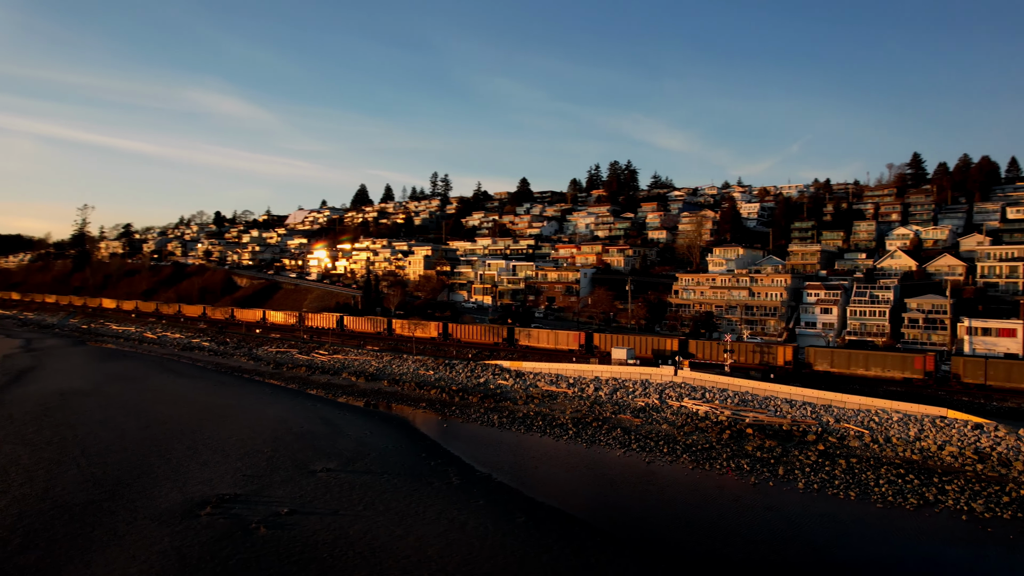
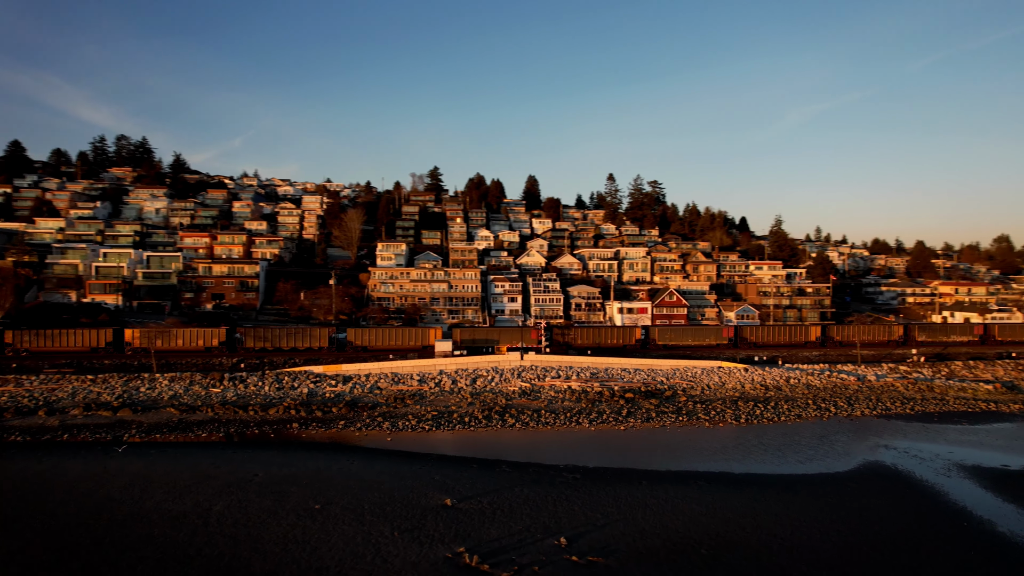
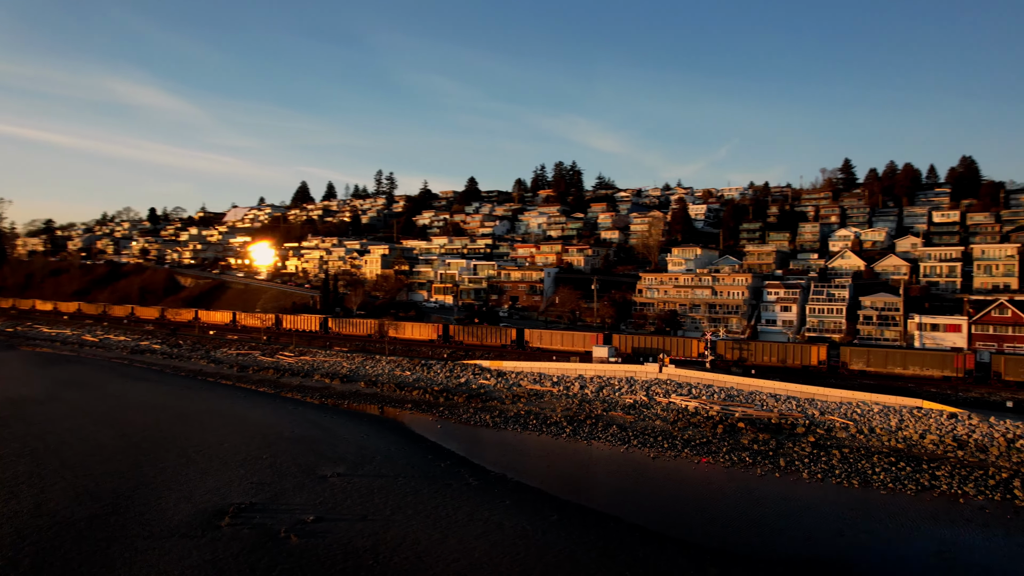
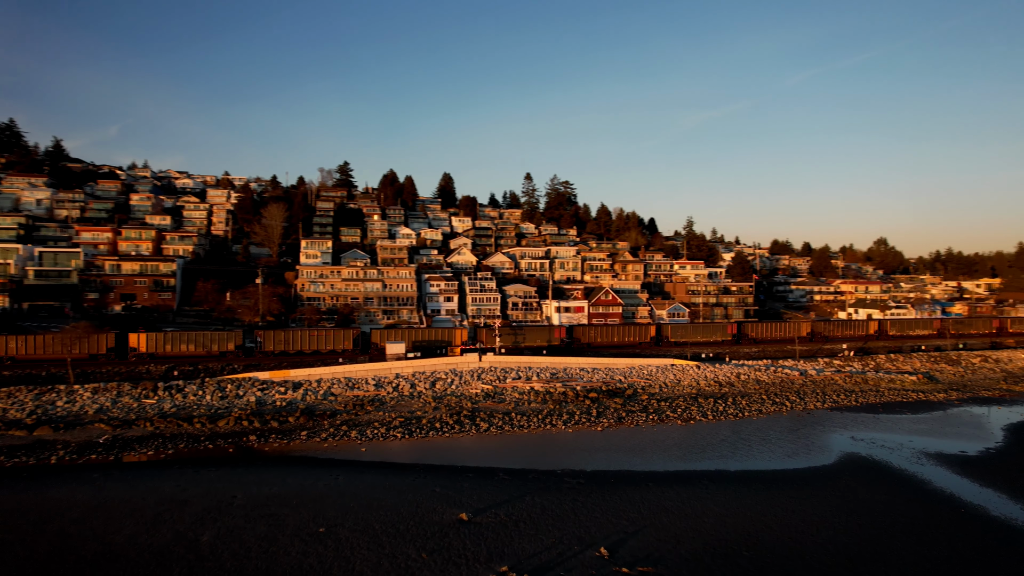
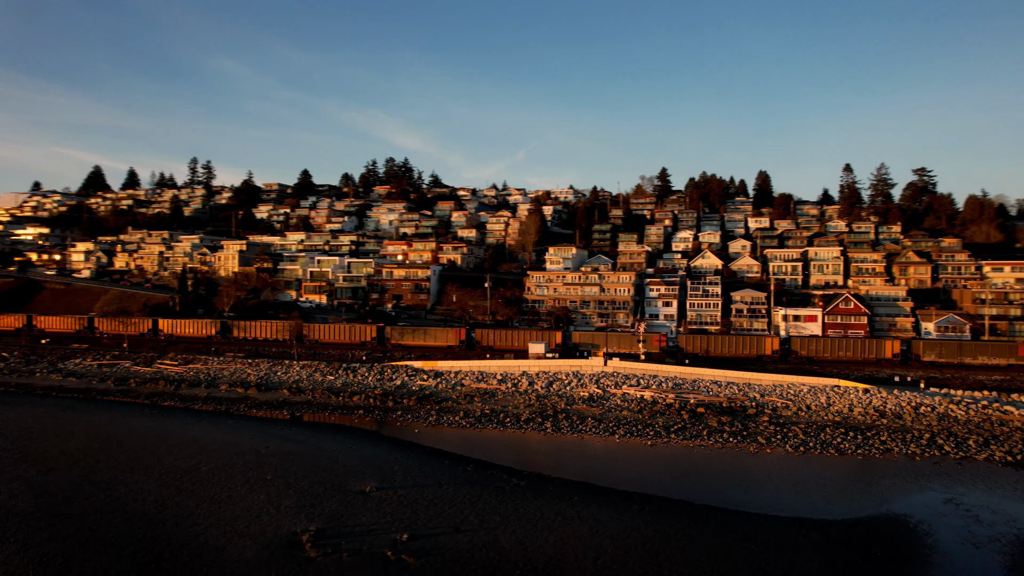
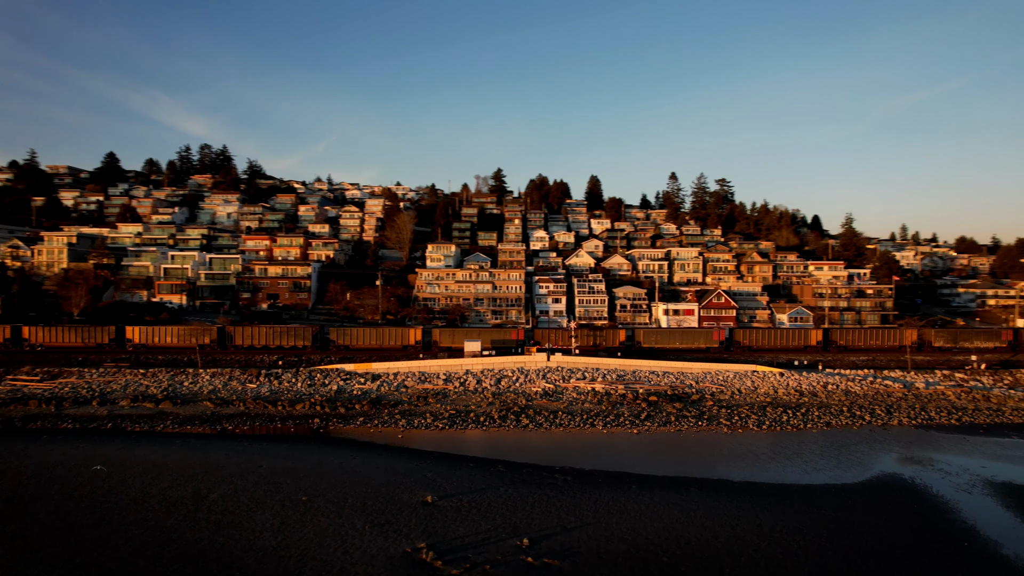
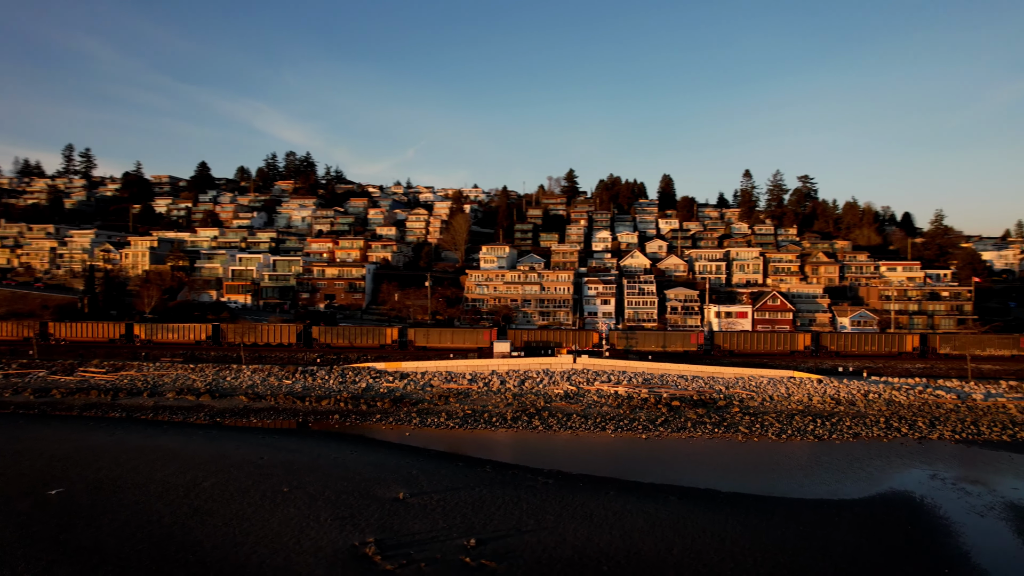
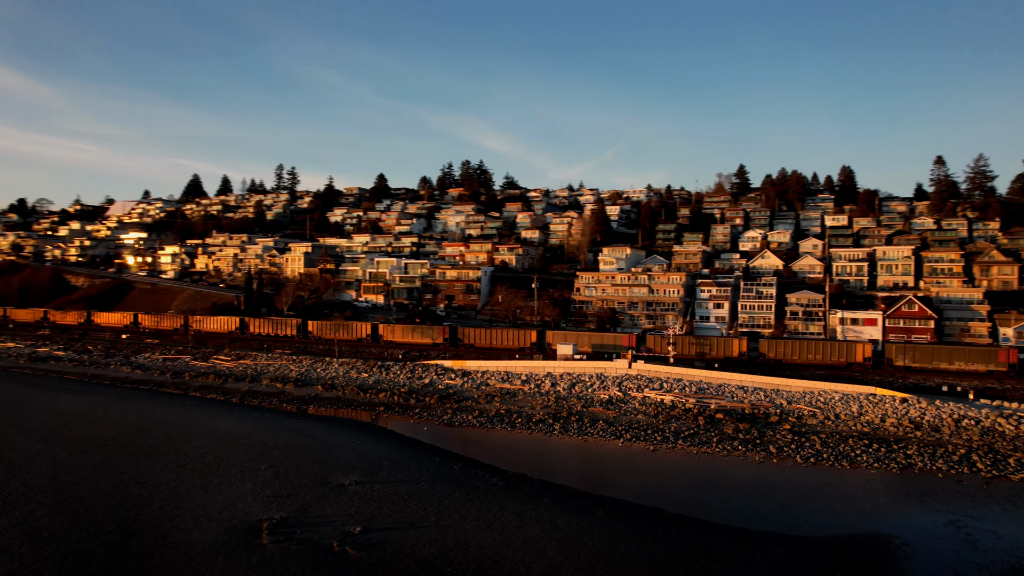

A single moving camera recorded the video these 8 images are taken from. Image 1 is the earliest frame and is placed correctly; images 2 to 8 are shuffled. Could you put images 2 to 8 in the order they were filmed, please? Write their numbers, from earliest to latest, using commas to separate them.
3, 8, 5, 7, 6, 2, 4
